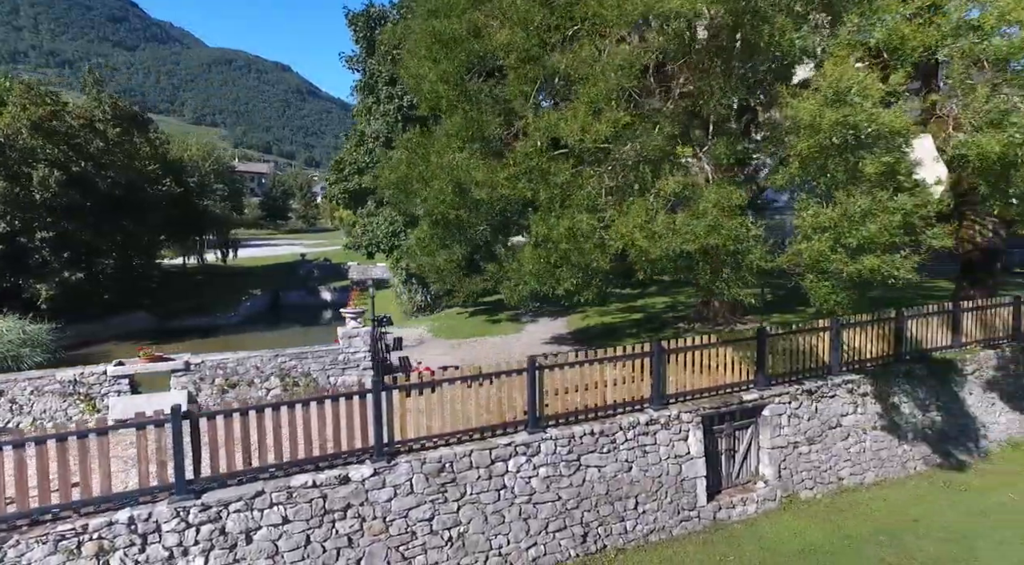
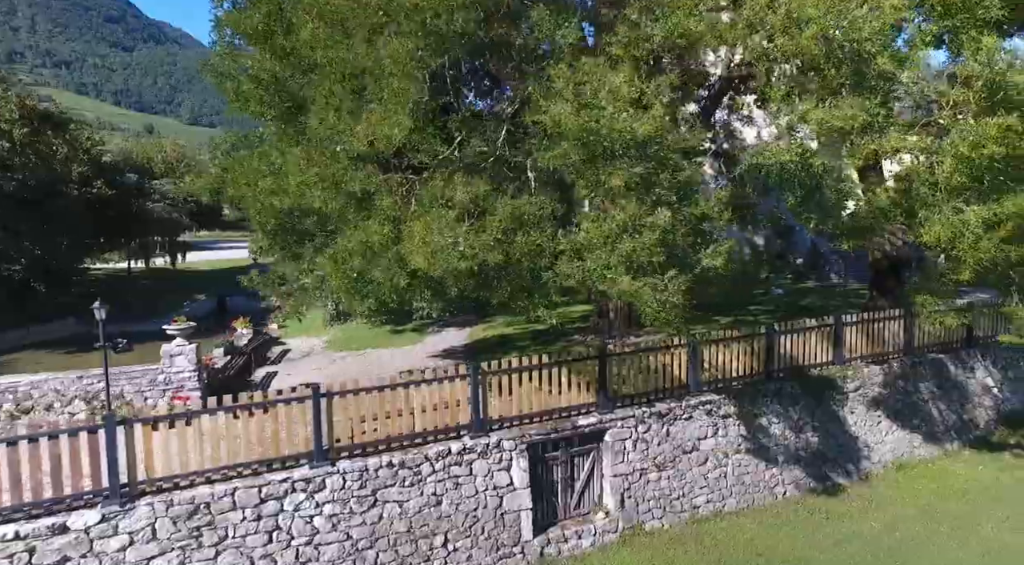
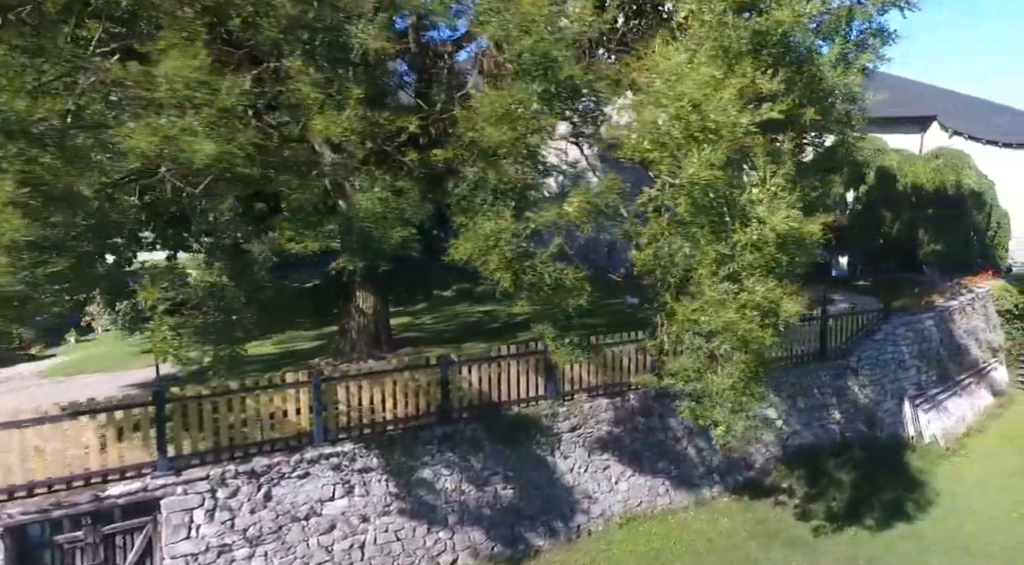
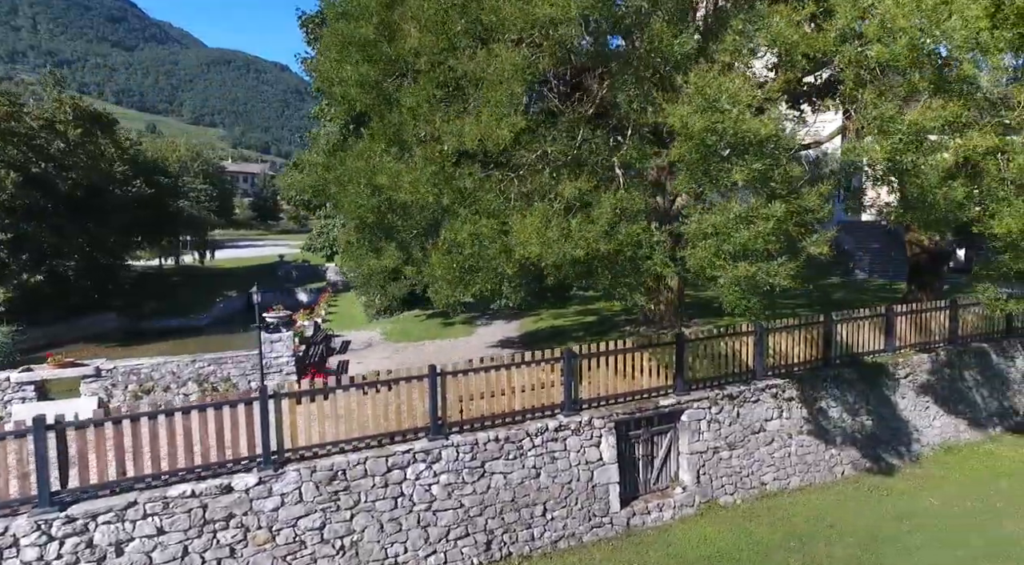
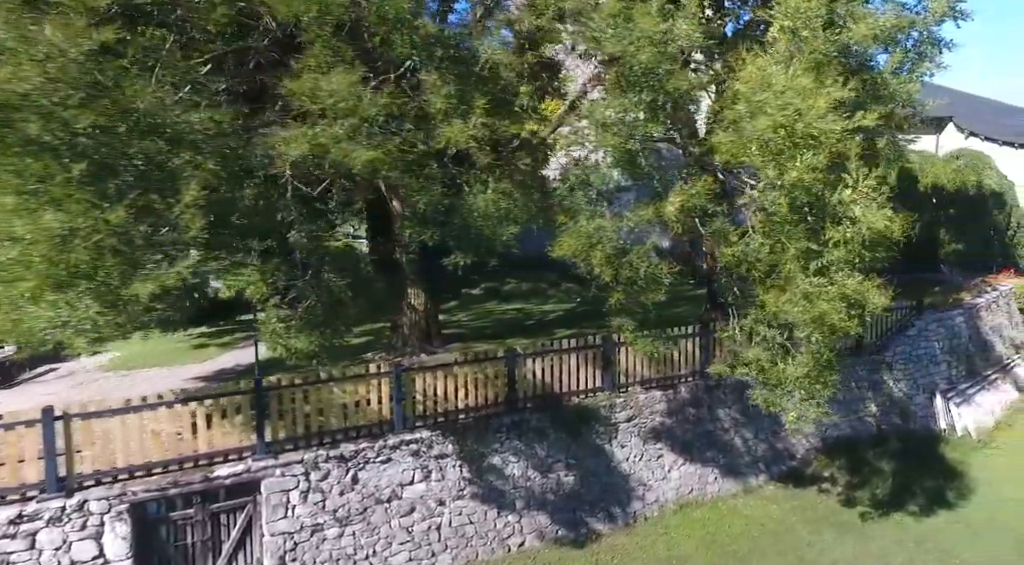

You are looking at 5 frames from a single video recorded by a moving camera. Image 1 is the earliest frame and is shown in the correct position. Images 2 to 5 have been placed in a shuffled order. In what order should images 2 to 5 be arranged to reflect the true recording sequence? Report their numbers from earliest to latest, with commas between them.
4, 2, 5, 3
